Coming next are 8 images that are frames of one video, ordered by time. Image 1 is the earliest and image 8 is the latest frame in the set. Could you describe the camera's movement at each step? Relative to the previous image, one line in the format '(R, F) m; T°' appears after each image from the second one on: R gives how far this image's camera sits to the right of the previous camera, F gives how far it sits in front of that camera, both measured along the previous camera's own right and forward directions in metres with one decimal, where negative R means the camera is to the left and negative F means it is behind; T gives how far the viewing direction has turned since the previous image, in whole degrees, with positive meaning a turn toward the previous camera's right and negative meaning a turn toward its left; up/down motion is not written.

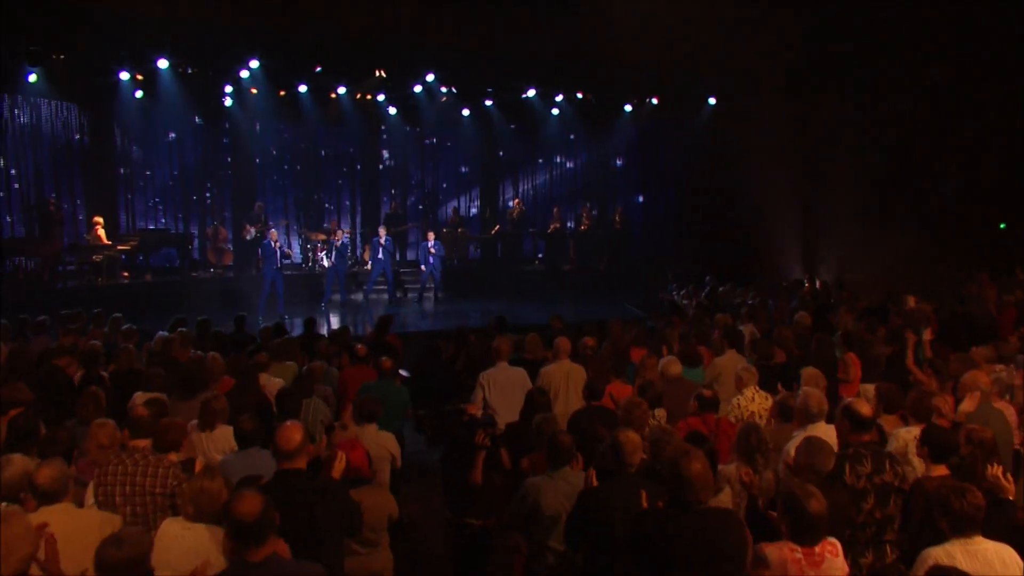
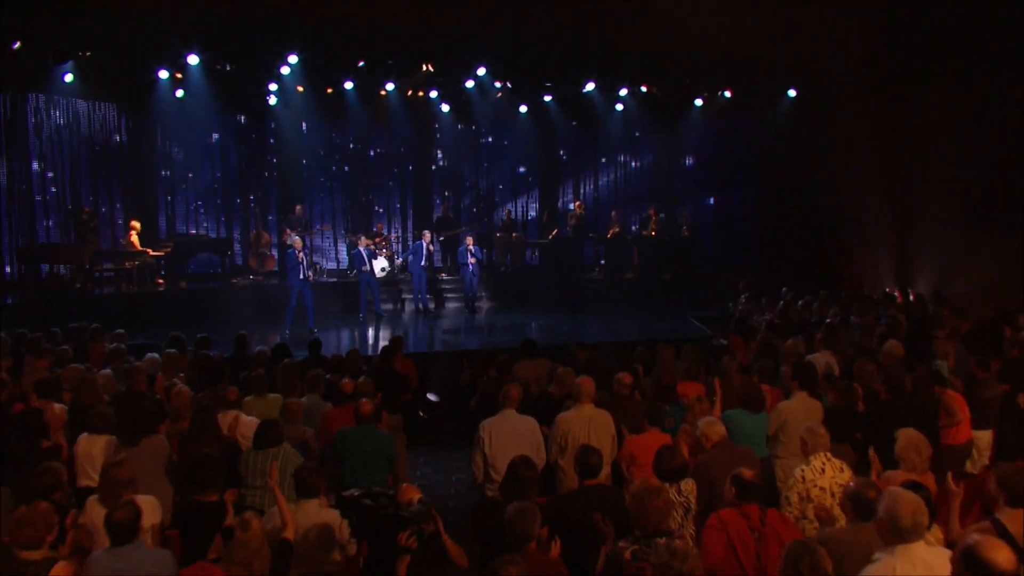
(+0.4, +1.3) m; -5°
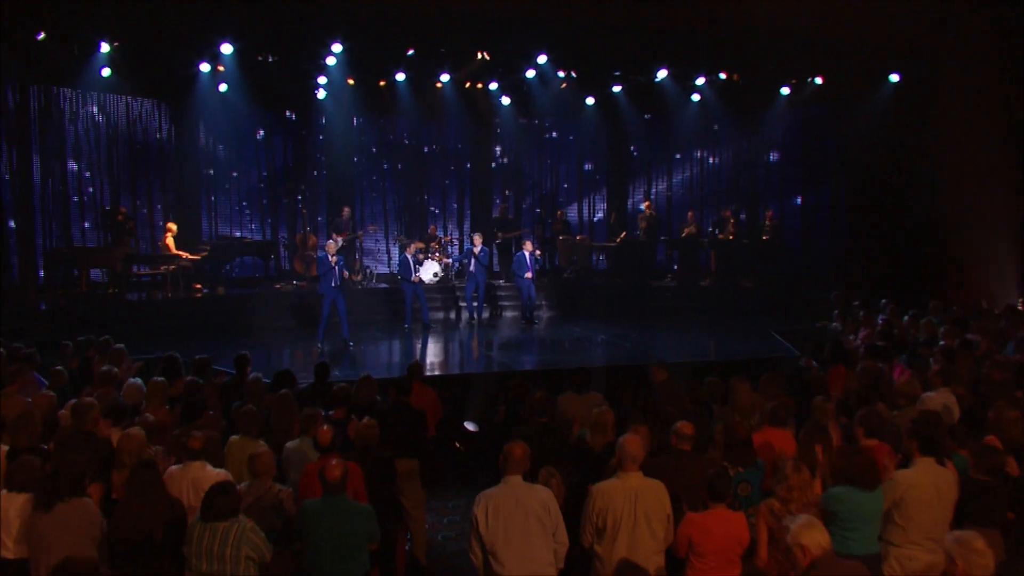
(+0.3, +1.4) m; -5°
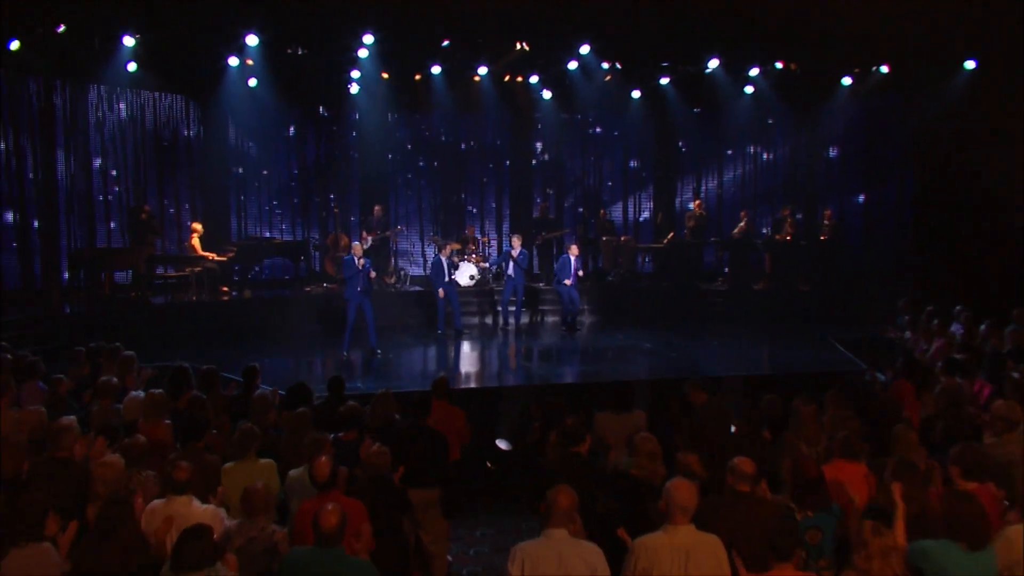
(+0.1, +0.8) m; -3°
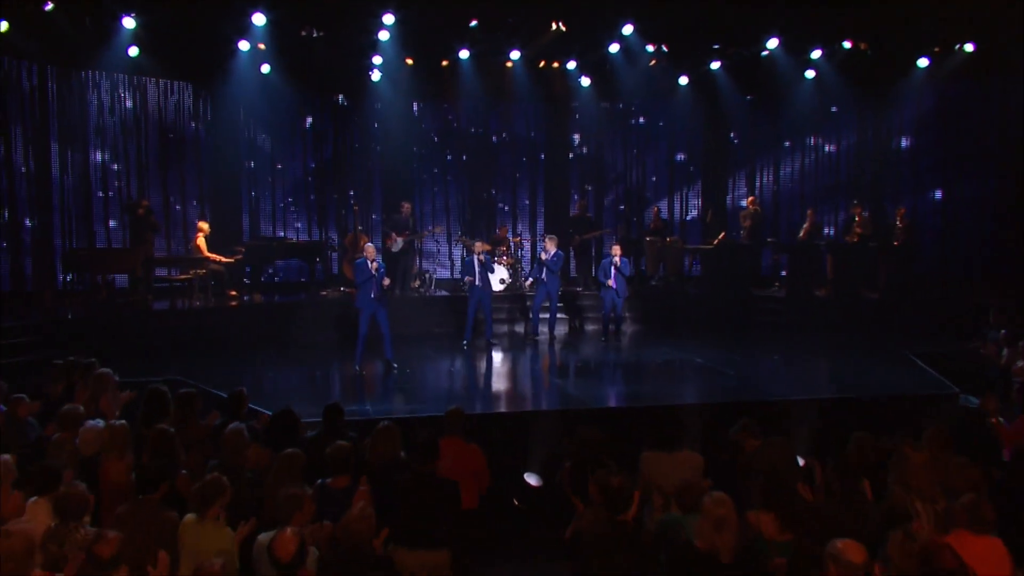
(0.0, +1.3) m; -2°
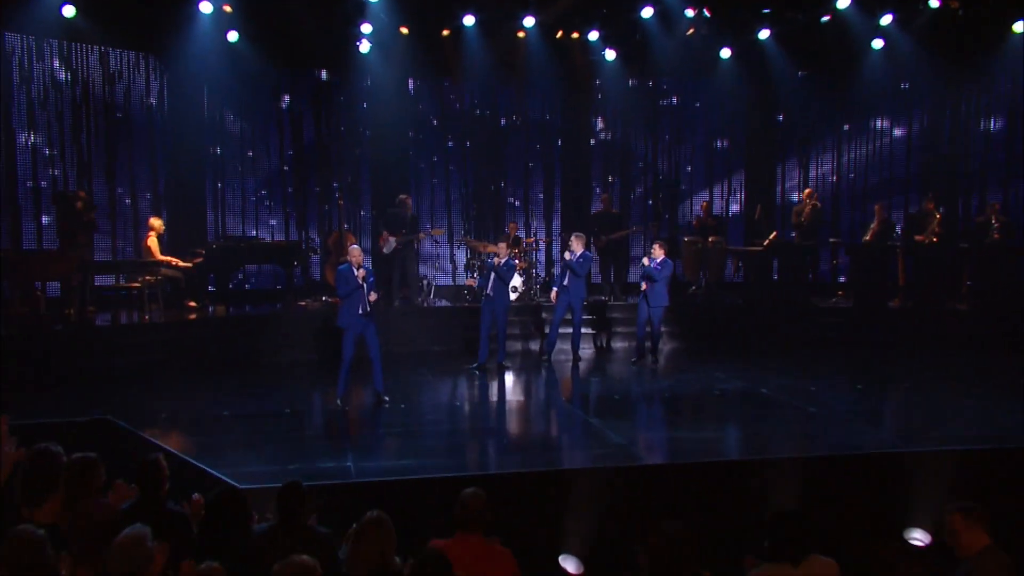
(-0.3, +2.1) m; 0°
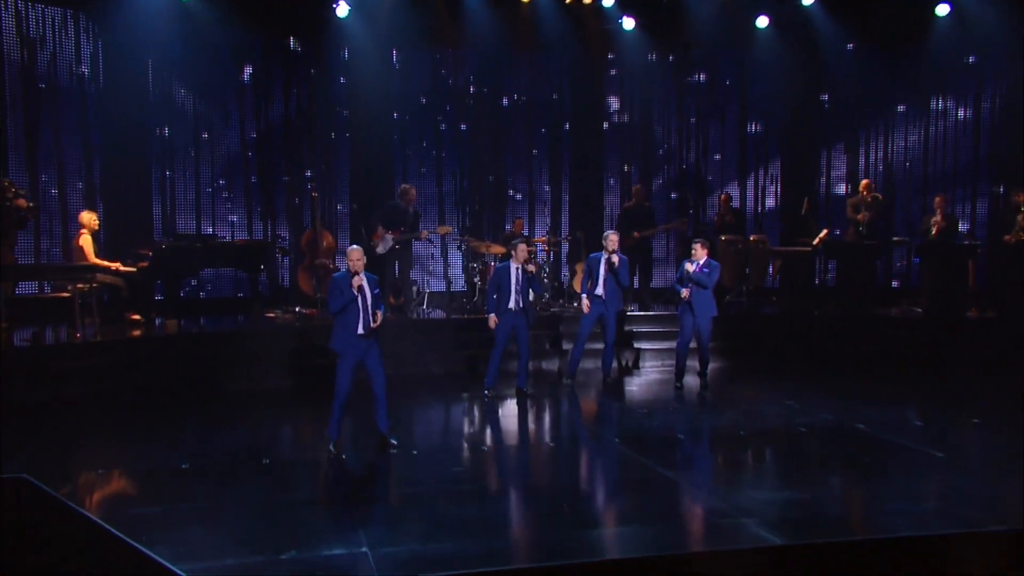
(-0.7, +1.8) m; +3°
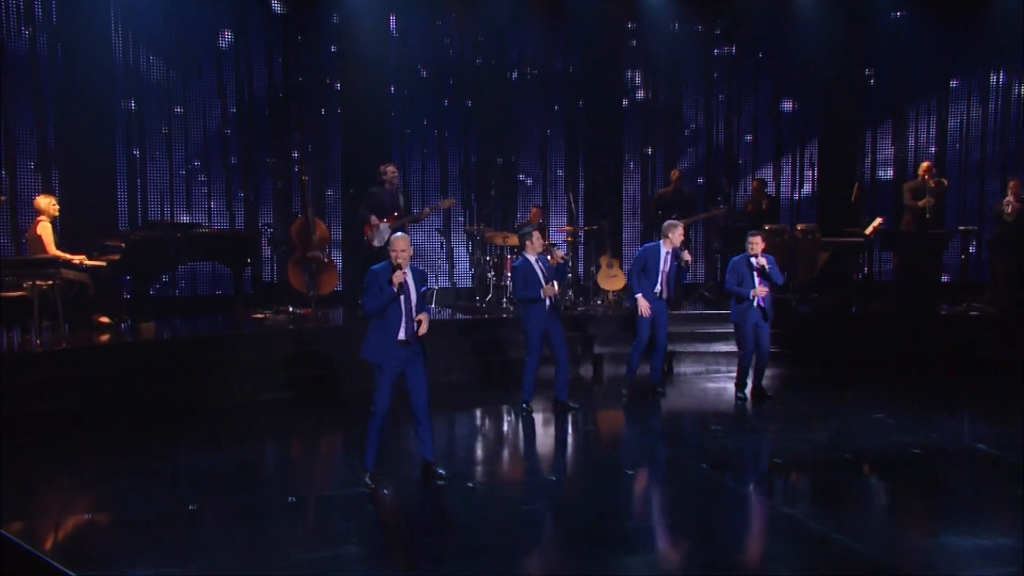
(-0.8, +1.2) m; +3°
